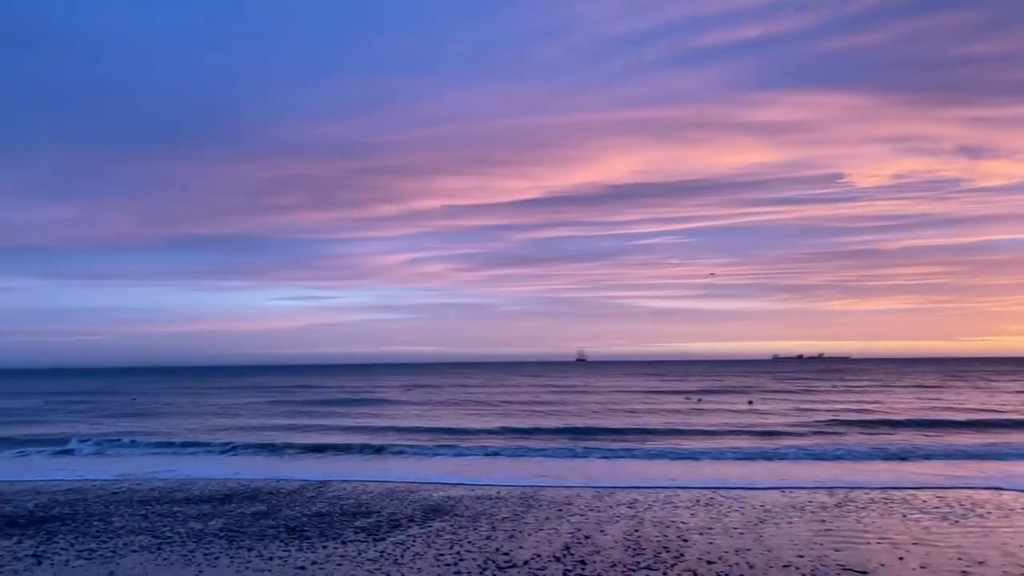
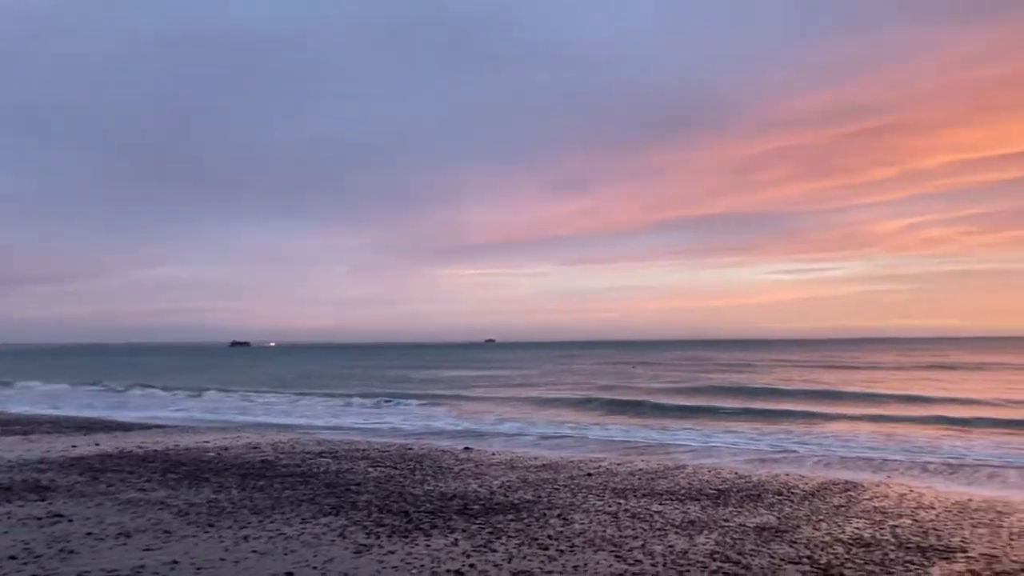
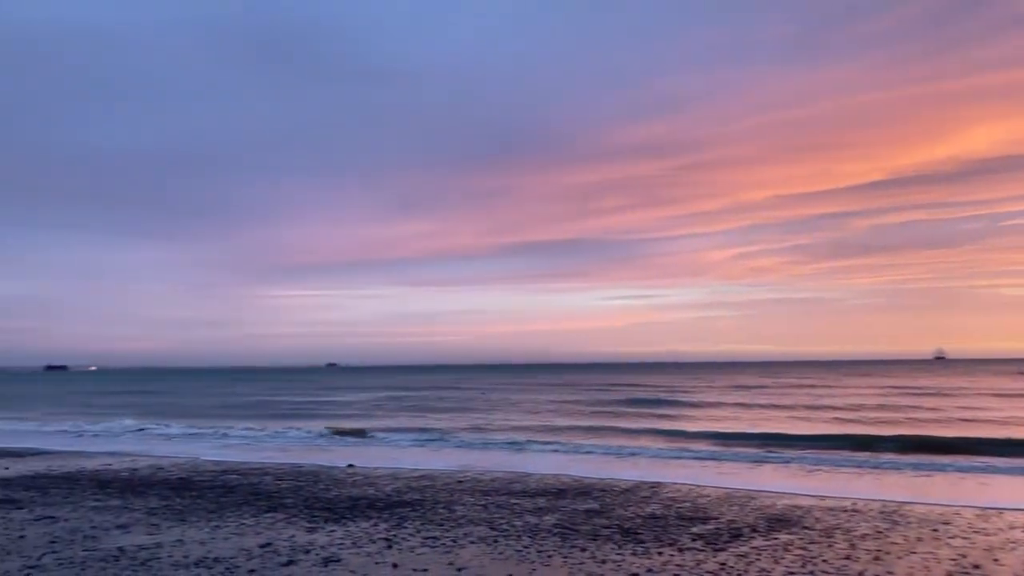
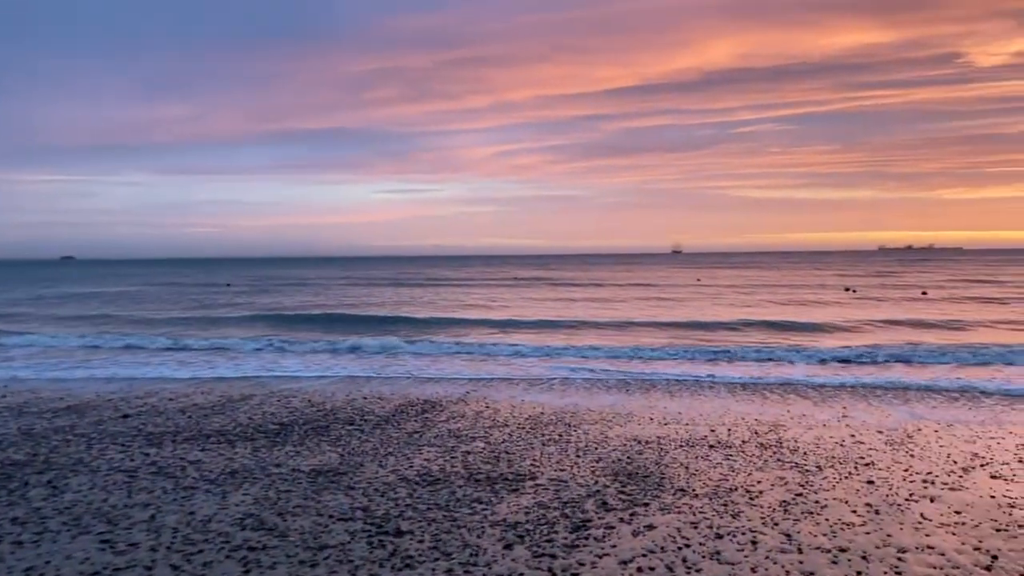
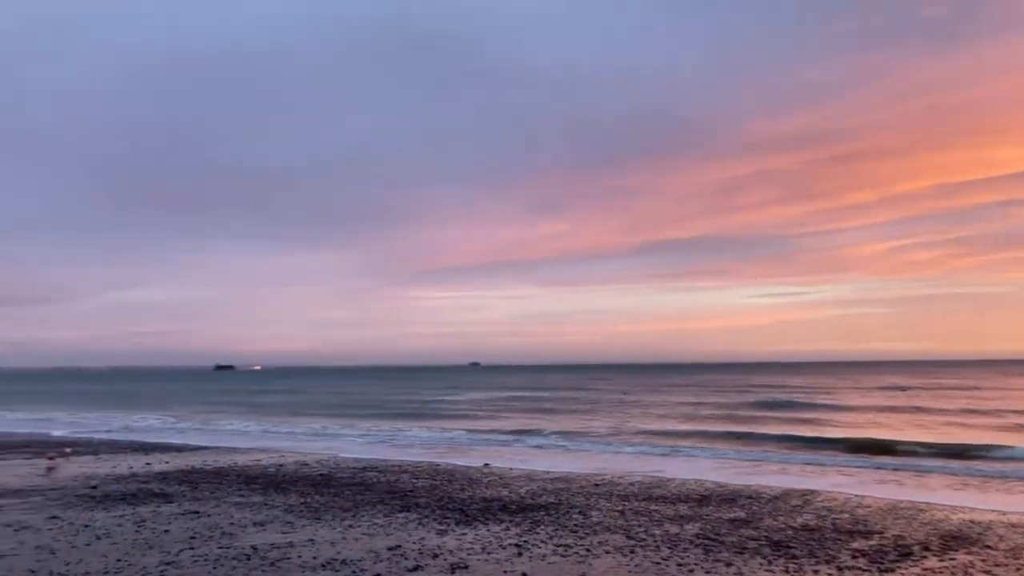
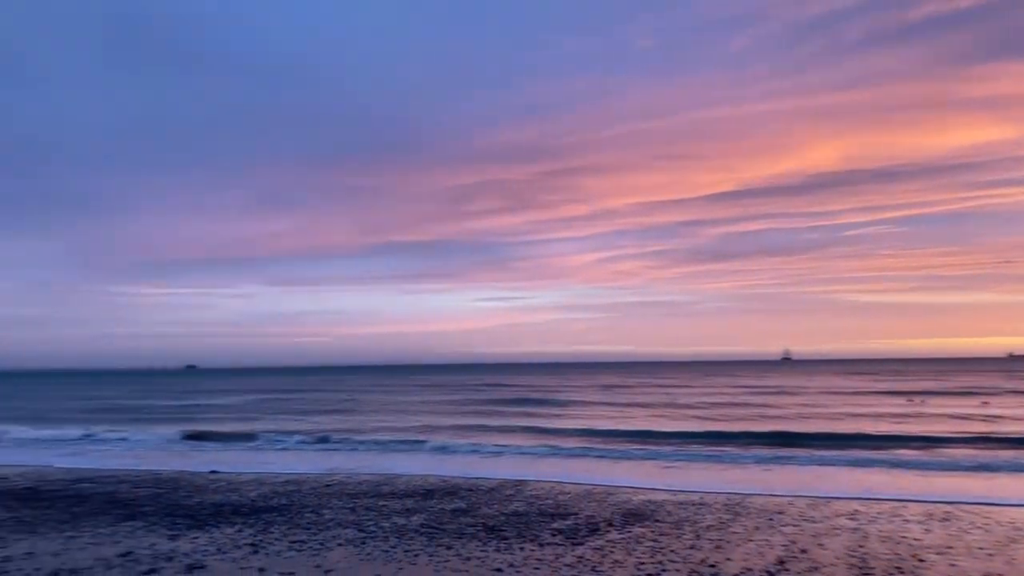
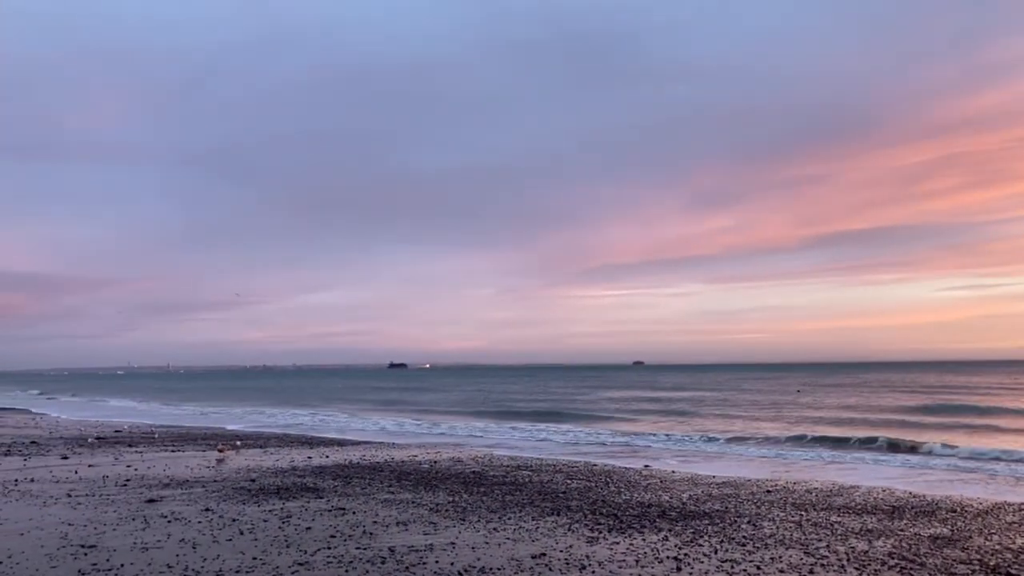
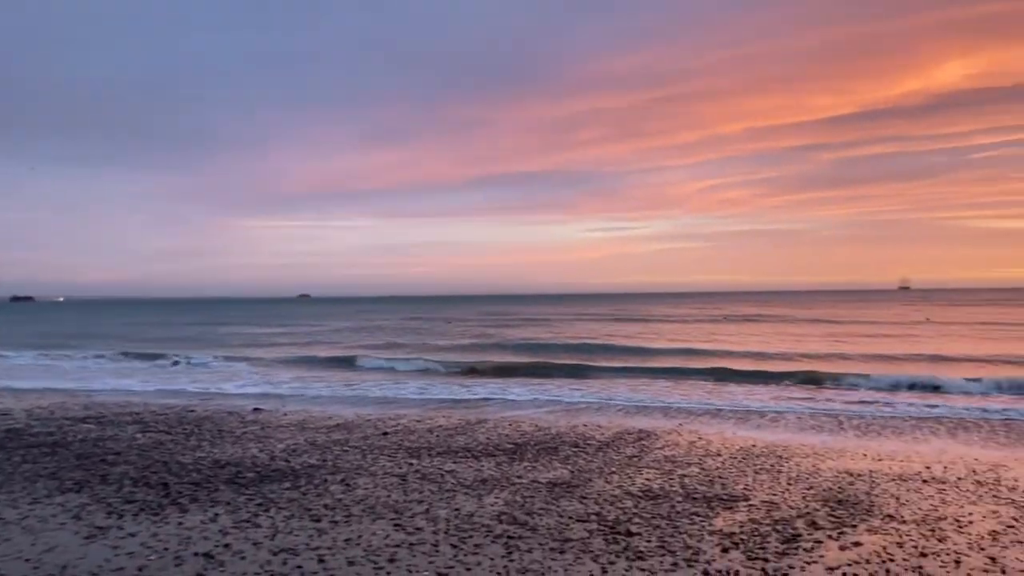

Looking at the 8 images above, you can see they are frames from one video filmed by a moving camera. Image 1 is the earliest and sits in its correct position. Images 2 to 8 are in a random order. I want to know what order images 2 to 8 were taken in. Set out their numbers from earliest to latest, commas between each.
6, 3, 5, 7, 2, 8, 4
